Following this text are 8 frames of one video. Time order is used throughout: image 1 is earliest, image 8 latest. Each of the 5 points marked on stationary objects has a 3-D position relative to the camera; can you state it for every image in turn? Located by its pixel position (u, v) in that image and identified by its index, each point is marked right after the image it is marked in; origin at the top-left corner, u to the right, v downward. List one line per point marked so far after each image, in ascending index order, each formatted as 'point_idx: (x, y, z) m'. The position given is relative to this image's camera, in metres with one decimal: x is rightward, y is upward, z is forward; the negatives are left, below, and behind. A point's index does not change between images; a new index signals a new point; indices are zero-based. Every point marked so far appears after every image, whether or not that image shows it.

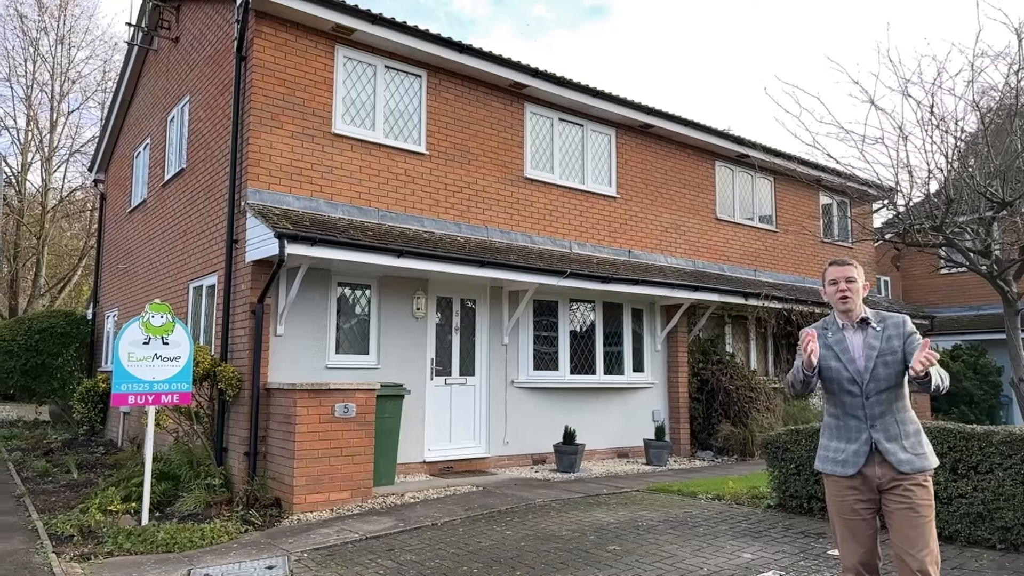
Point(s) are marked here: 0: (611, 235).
0: (+1.6, +0.9, +11.6) m
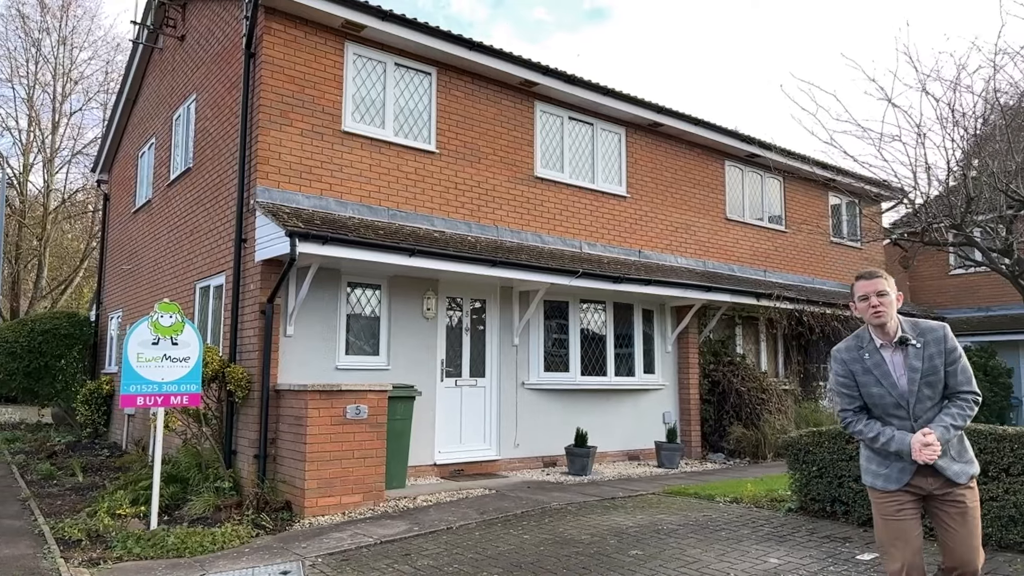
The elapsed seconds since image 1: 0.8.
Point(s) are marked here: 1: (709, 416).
0: (+1.7, +0.9, +11.5) m
1: (+3.2, -2.1, +11.8) m
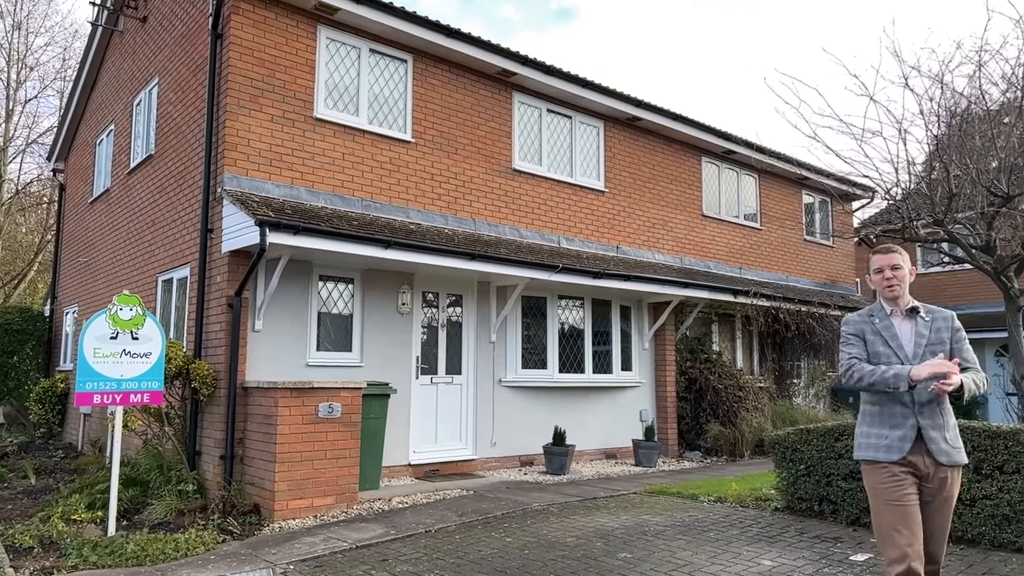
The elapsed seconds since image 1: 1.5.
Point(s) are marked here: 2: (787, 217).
0: (+1.4, +0.9, +11.3) m
1: (+2.8, -2.1, +11.7) m
2: (+5.8, +1.5, +15.0) m
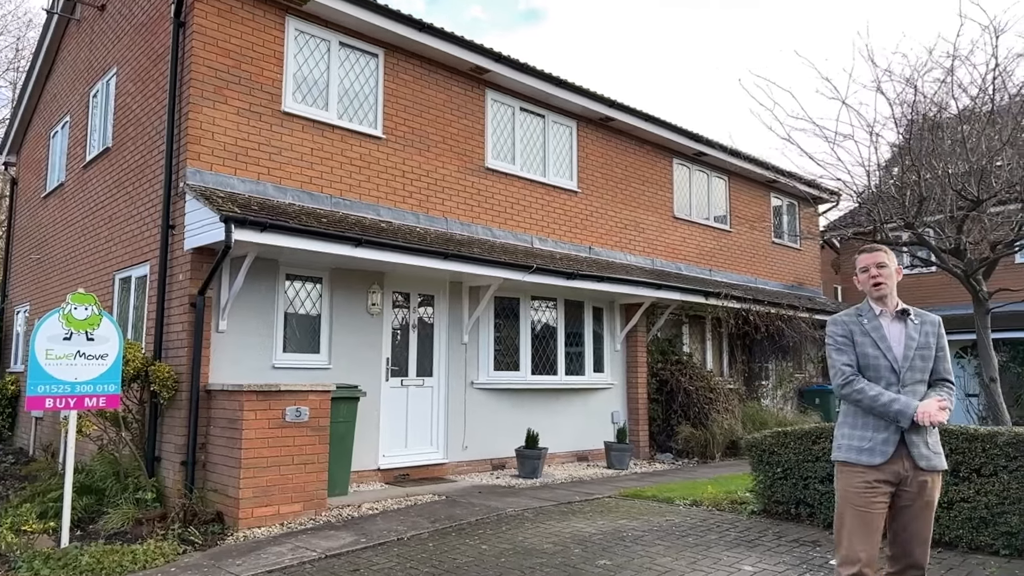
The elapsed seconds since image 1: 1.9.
0: (+0.9, +0.9, +11.2) m
1: (+2.4, -2.1, +11.6) m
2: (+5.1, +1.5, +15.1) m
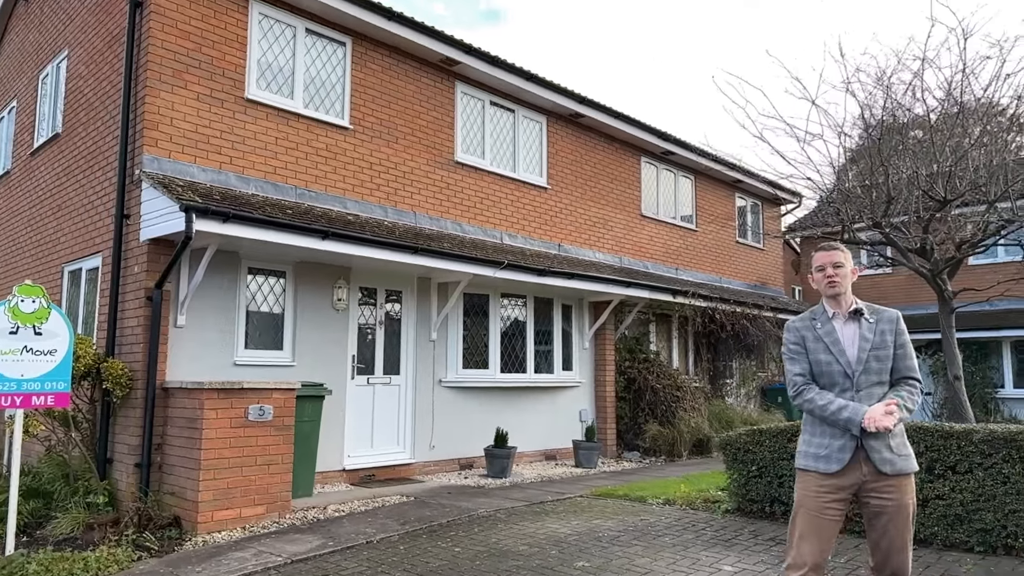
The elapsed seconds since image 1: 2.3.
0: (+0.4, +1.0, +11.1) m
1: (+1.8, -2.0, +11.6) m
2: (+4.4, +1.5, +15.2) m
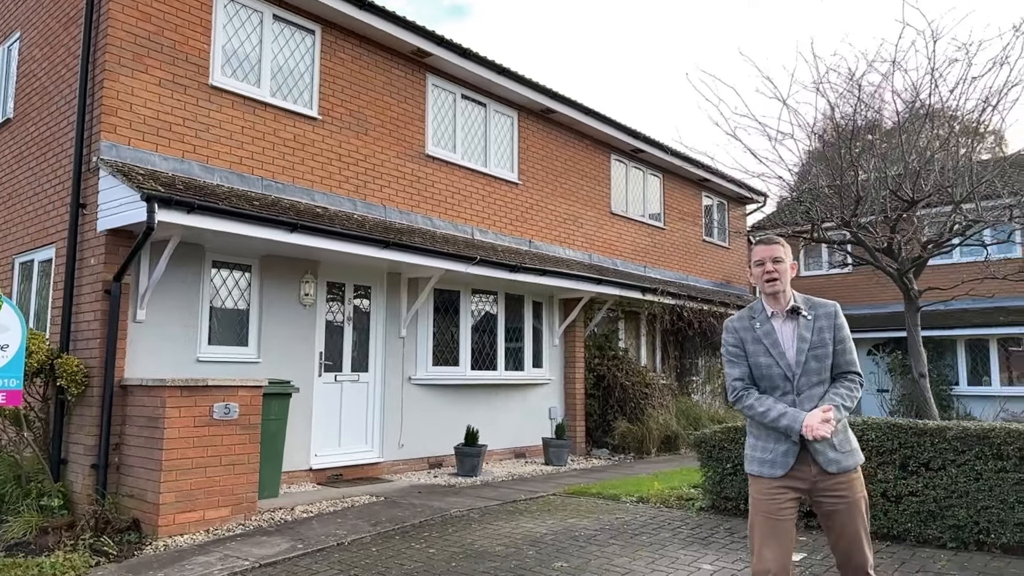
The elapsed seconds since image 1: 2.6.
0: (0.0, +1.0, +11.0) m
1: (+1.3, -2.0, +11.6) m
2: (+3.8, +1.5, +15.3) m
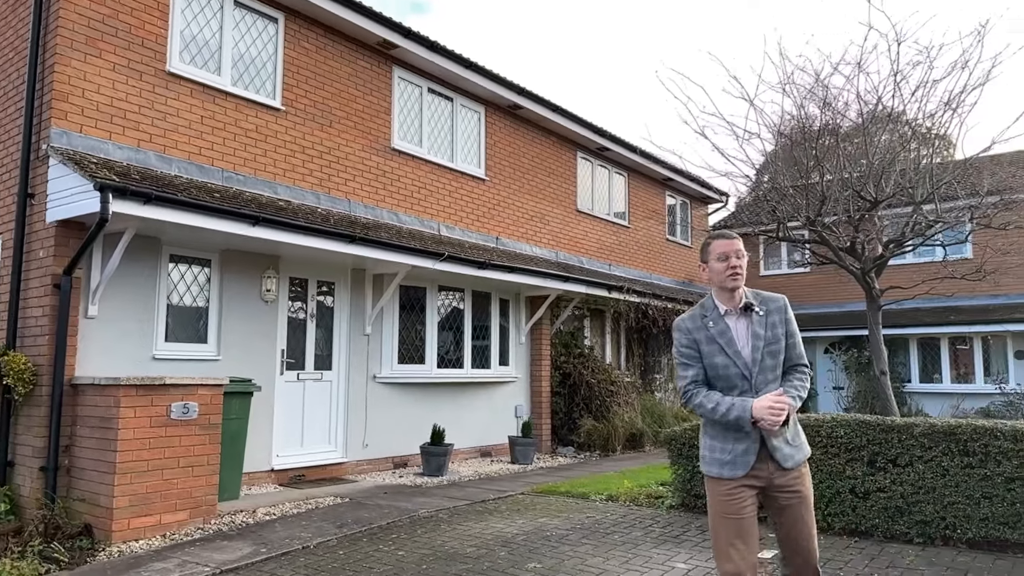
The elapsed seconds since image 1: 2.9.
0: (-0.5, +1.0, +10.9) m
1: (+0.8, -2.0, +11.5) m
2: (+3.0, +1.5, +15.4) m
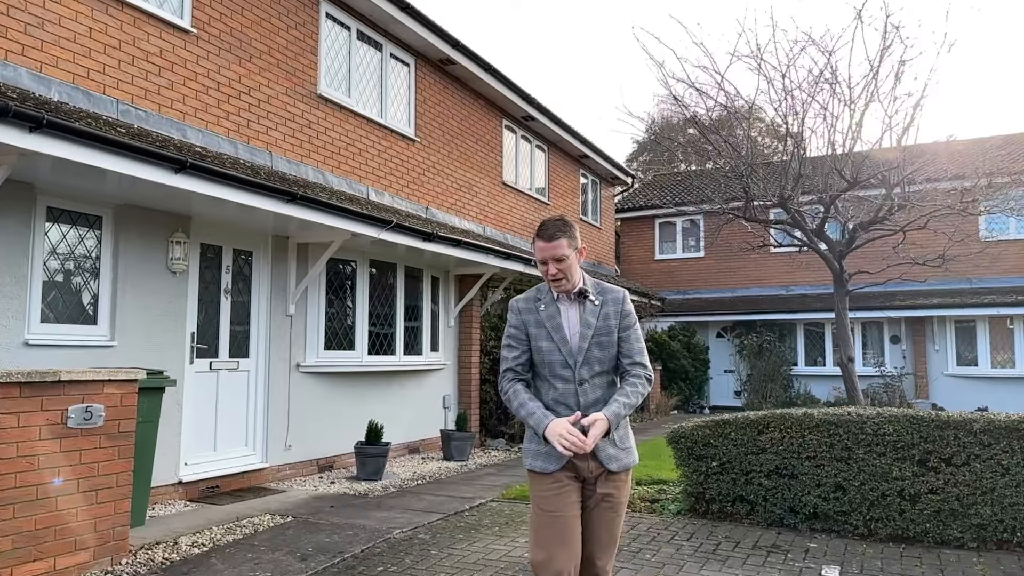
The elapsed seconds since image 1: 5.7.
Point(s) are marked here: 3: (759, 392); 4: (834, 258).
0: (-1.4, +1.4, +9.6) m
1: (-0.4, -1.6, +10.6) m
2: (+1.2, +1.9, +14.7) m
3: (+5.7, -2.4, +16.4) m
4: (+3.6, +0.3, +7.9) m
